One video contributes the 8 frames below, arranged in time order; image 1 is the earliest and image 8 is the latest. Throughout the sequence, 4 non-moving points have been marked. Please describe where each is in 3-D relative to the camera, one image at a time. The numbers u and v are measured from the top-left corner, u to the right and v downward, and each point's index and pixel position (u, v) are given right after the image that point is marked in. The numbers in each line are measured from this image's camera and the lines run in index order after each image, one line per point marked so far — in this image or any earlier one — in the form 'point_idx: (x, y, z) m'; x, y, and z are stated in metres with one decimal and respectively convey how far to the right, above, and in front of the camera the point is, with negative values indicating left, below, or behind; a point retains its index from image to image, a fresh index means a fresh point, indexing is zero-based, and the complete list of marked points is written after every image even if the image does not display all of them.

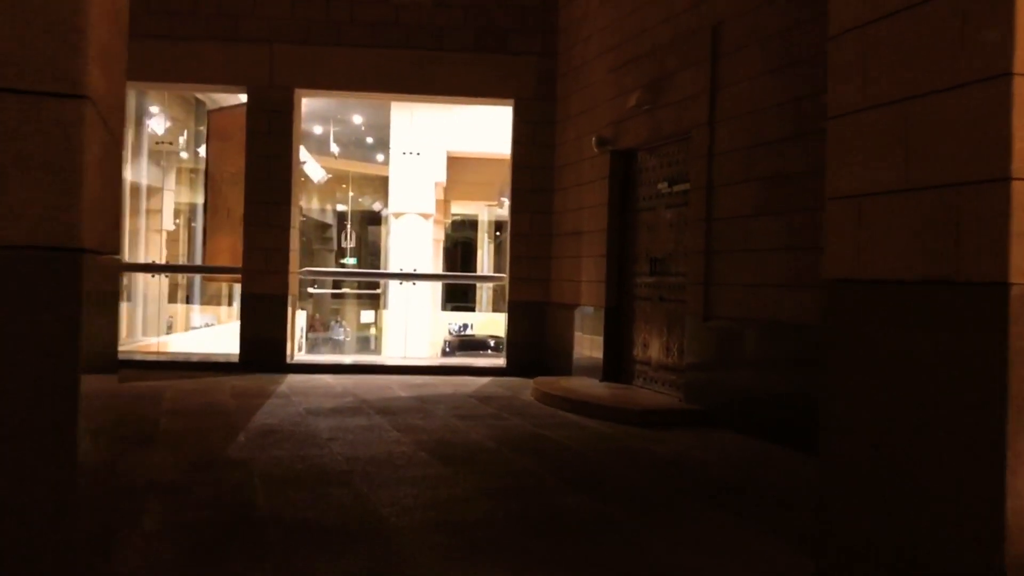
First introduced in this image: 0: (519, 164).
0: (+0.1, +1.3, +8.8) m
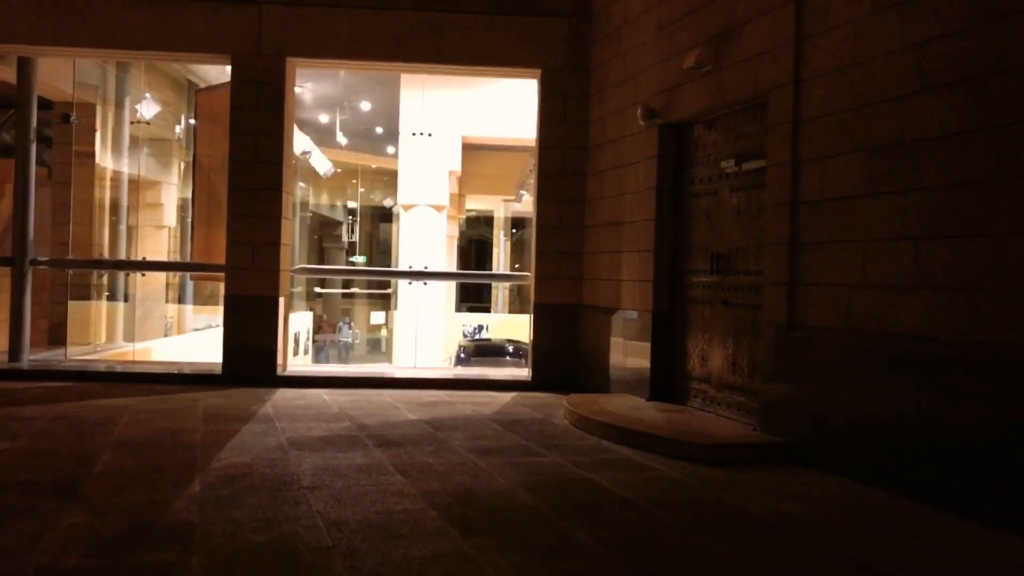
0: (+0.3, +1.3, +7.5) m
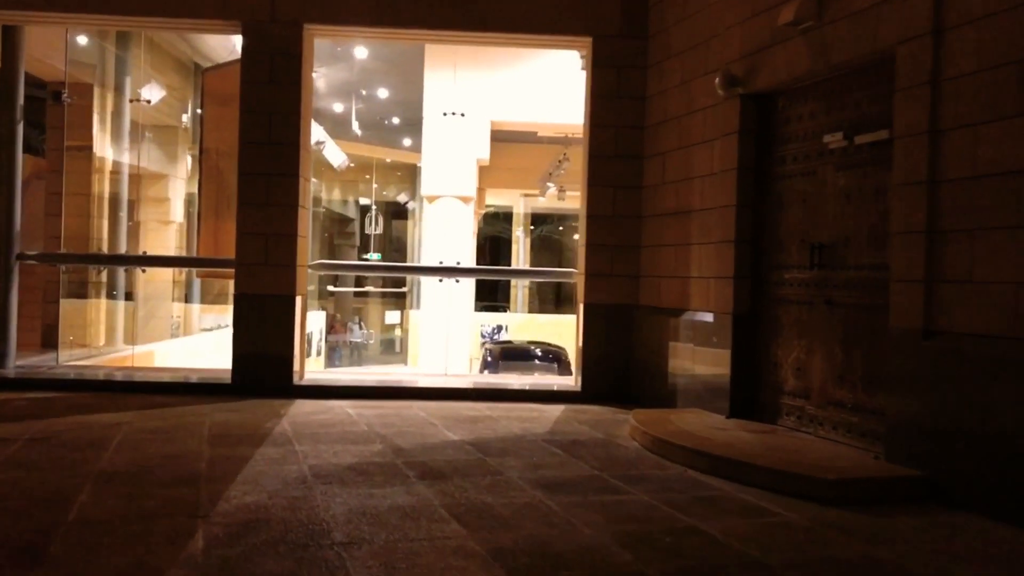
0: (+0.7, +1.3, +6.6) m
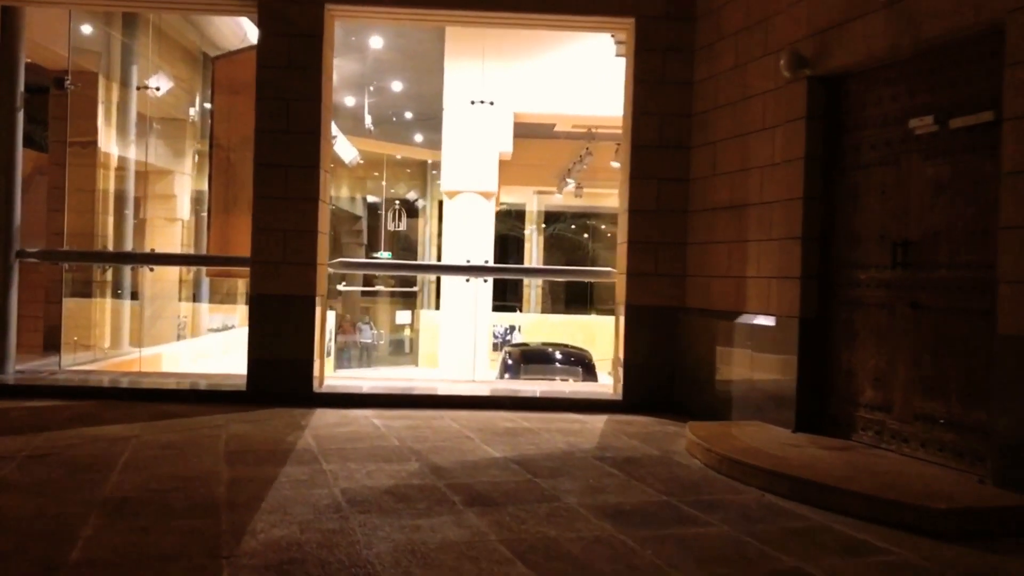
0: (+1.0, +1.3, +6.2) m
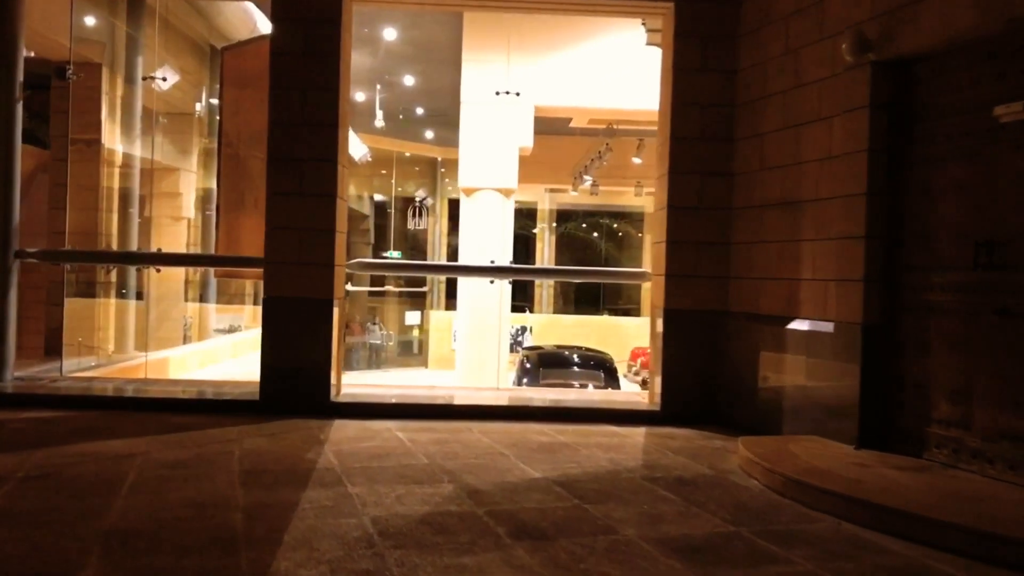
0: (+1.2, +1.3, +5.8) m
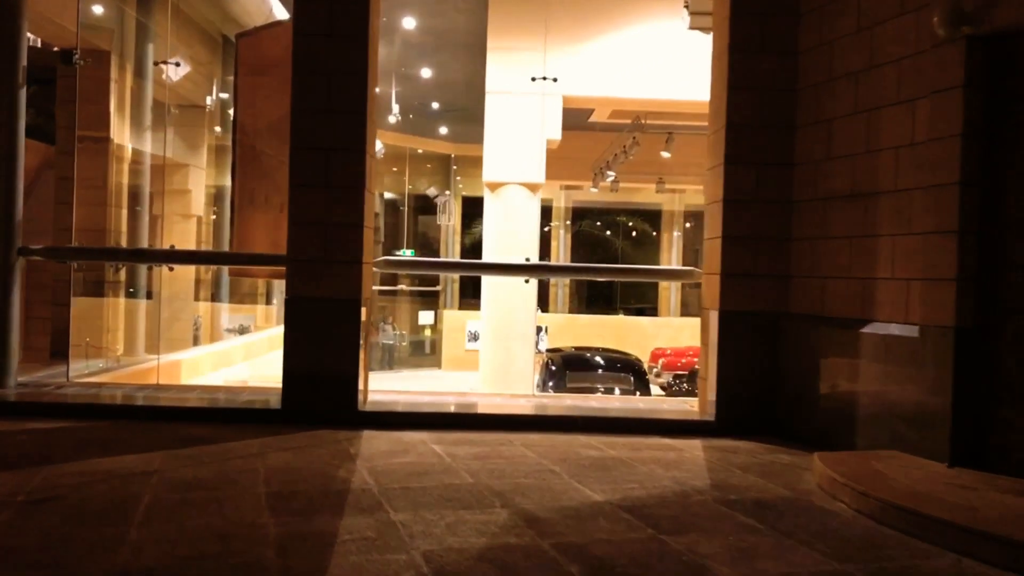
0: (+1.5, +1.3, +5.3) m
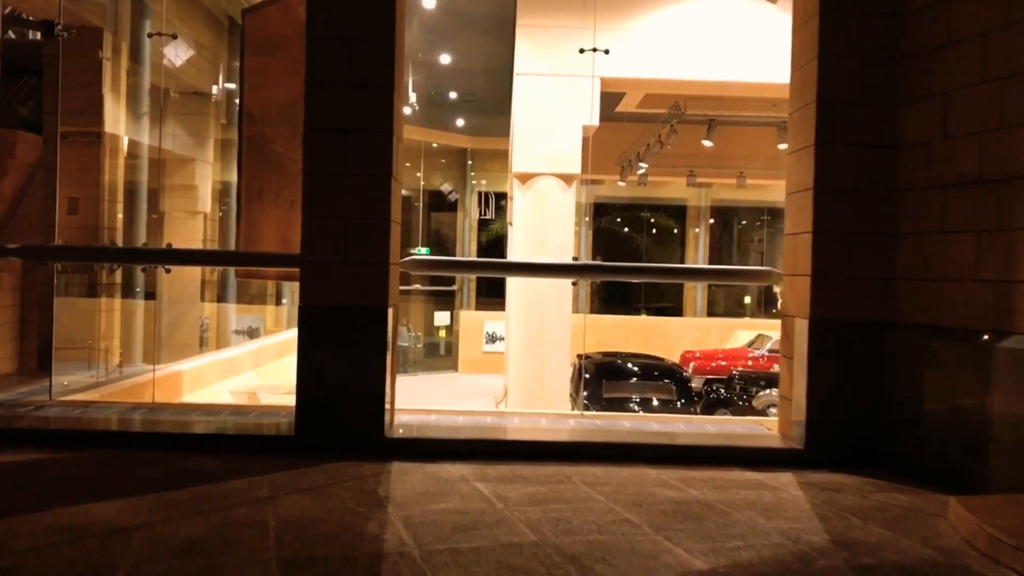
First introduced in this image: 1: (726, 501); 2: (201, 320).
0: (+1.8, +1.3, +4.5) m
1: (+1.0, -1.0, +3.8) m
2: (-2.7, -0.3, +7.1) m
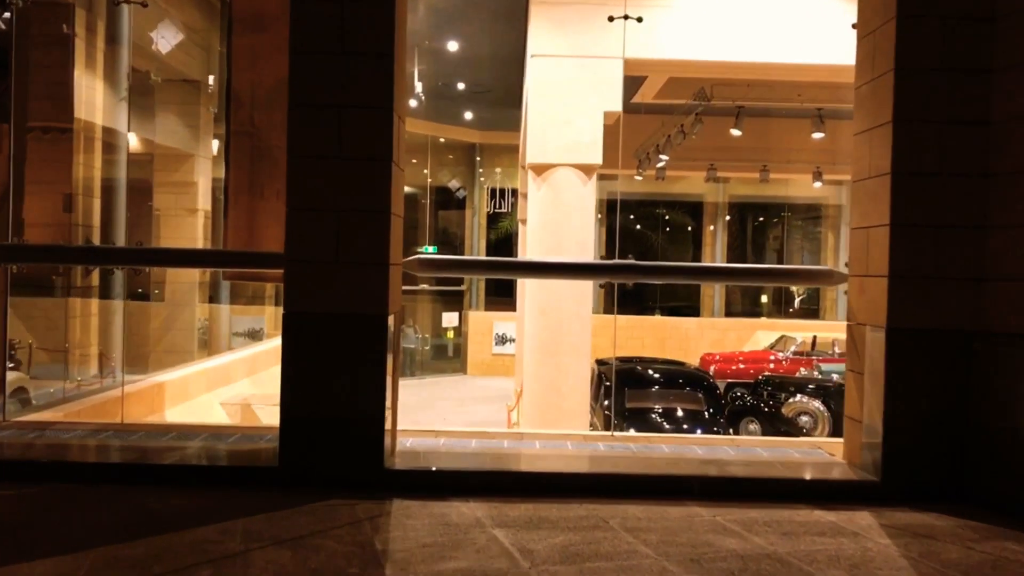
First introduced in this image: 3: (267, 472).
0: (+1.9, +1.3, +3.8) m
1: (+1.1, -1.0, +3.1) m
2: (-2.6, -0.4, +6.4) m
3: (-1.2, -0.9, +3.8) m
